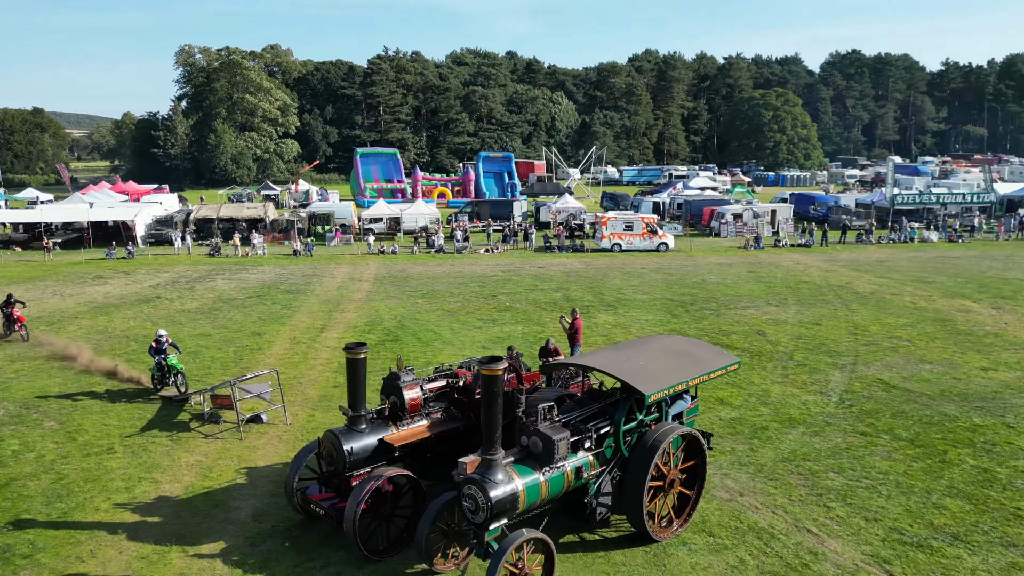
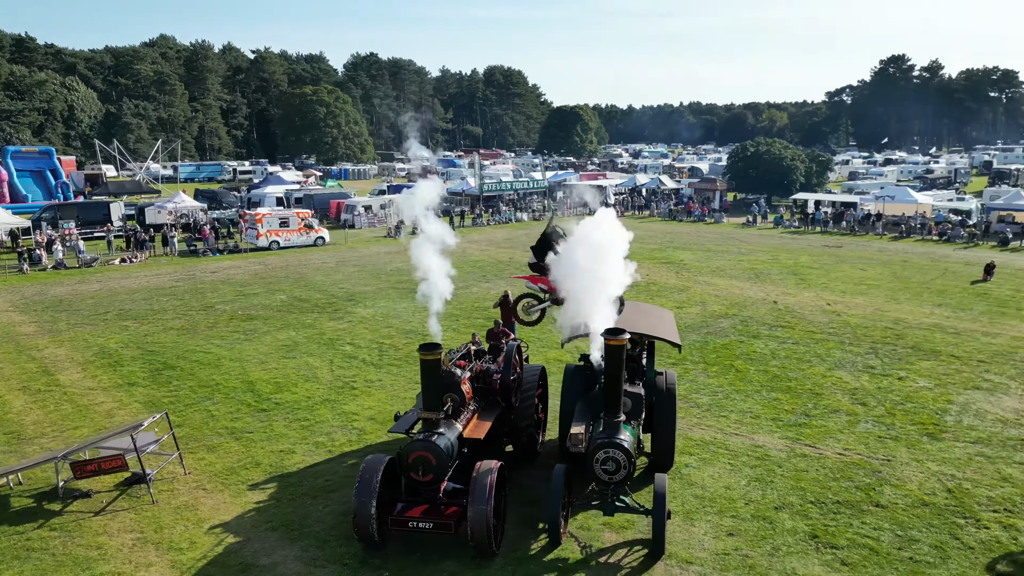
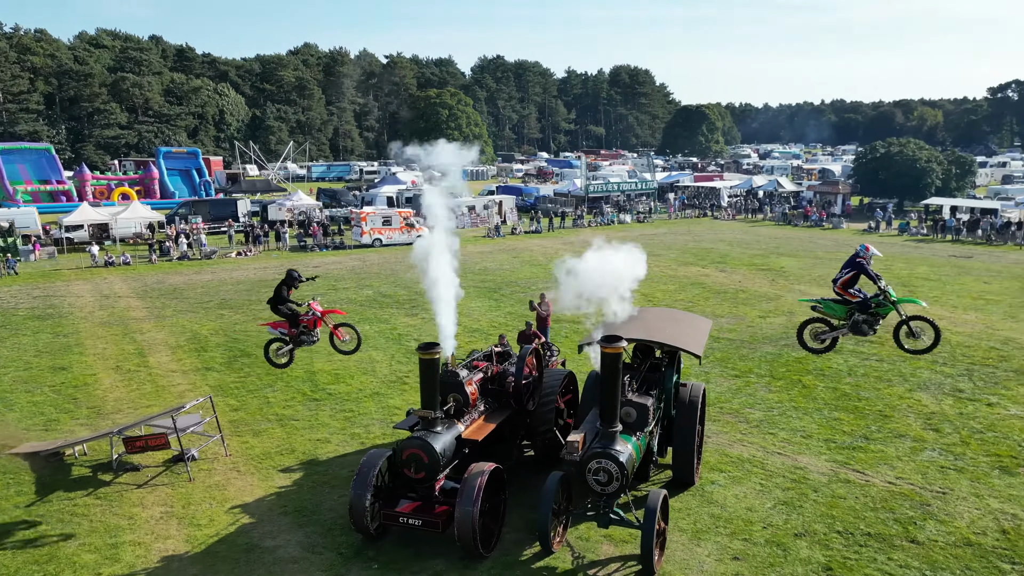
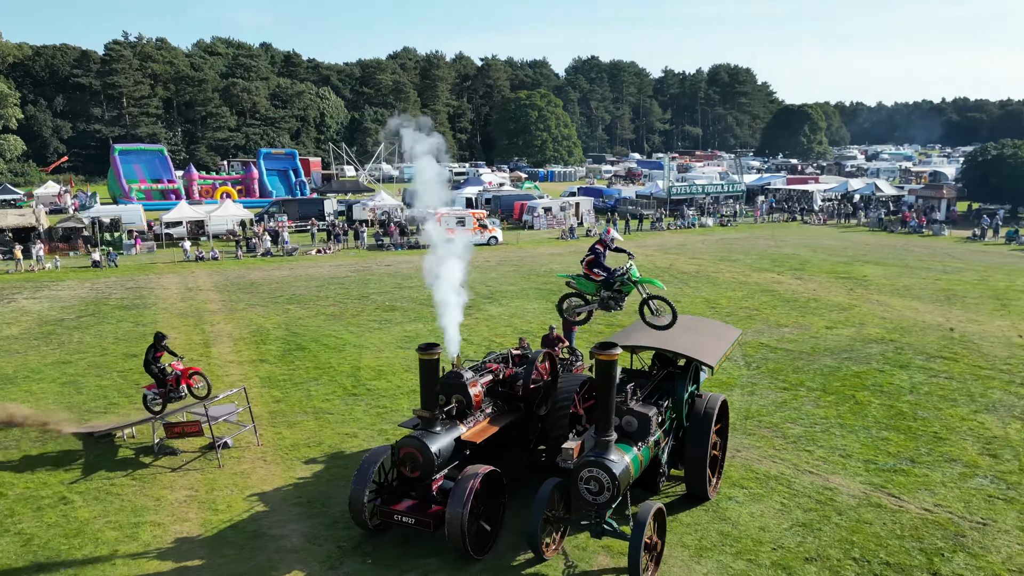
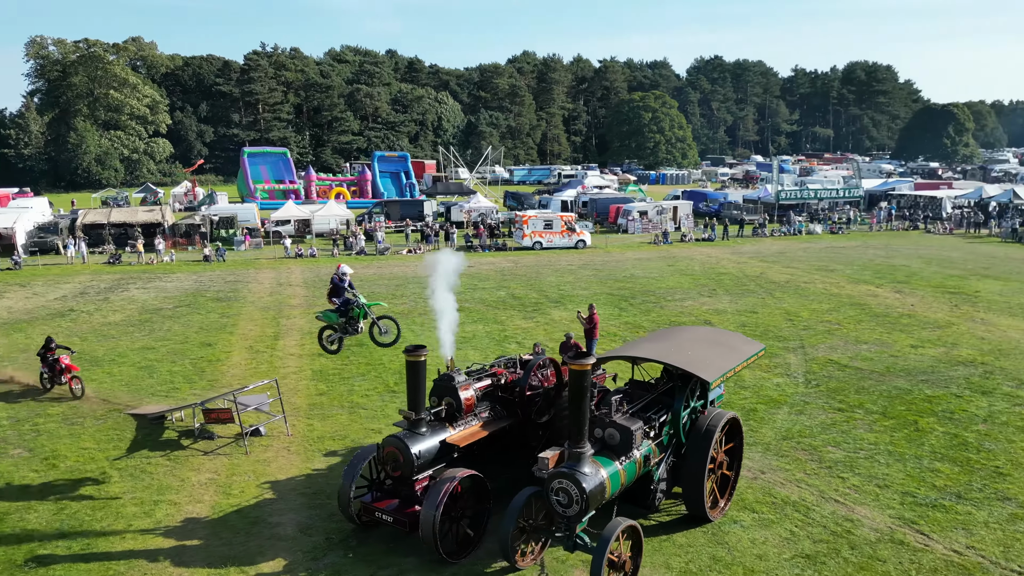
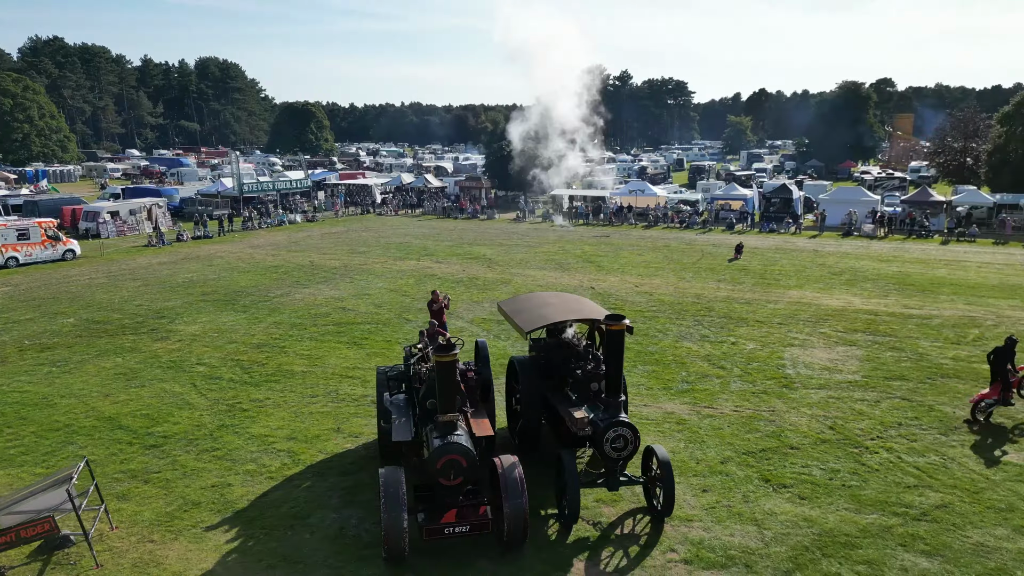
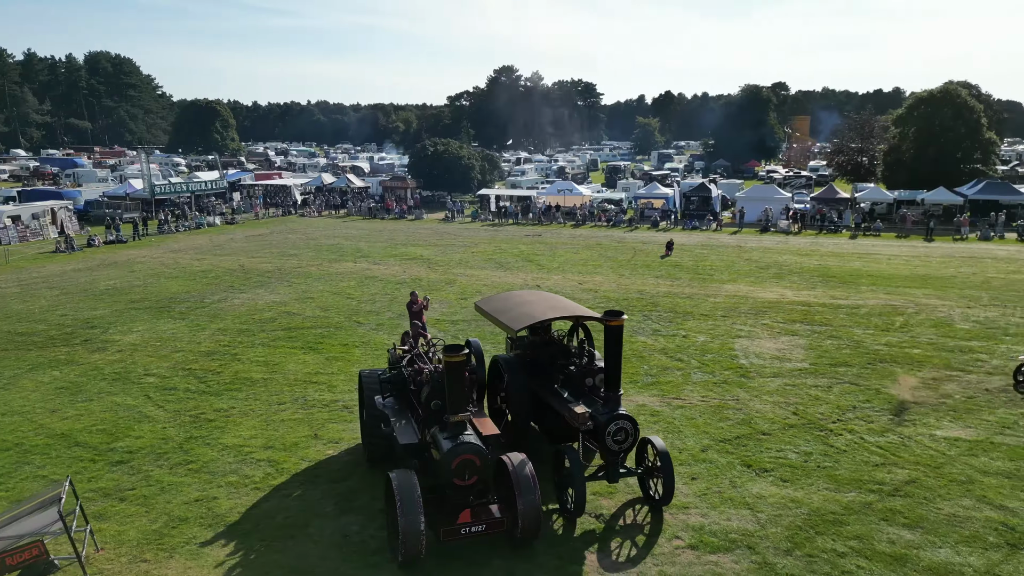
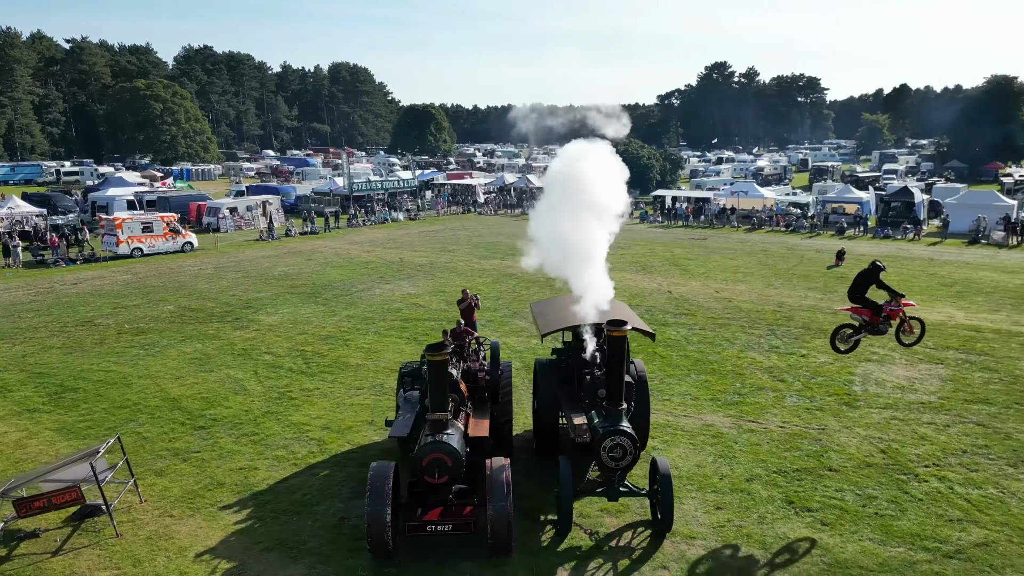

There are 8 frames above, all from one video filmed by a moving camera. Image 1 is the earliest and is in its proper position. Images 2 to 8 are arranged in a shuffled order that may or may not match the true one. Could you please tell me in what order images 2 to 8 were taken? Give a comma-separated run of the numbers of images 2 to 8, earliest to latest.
5, 4, 3, 2, 8, 6, 7
